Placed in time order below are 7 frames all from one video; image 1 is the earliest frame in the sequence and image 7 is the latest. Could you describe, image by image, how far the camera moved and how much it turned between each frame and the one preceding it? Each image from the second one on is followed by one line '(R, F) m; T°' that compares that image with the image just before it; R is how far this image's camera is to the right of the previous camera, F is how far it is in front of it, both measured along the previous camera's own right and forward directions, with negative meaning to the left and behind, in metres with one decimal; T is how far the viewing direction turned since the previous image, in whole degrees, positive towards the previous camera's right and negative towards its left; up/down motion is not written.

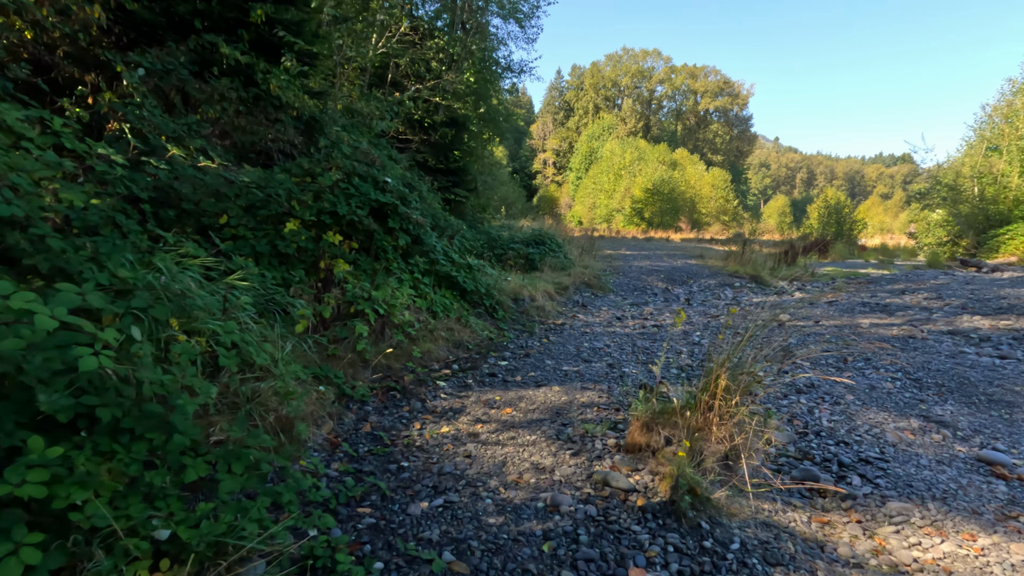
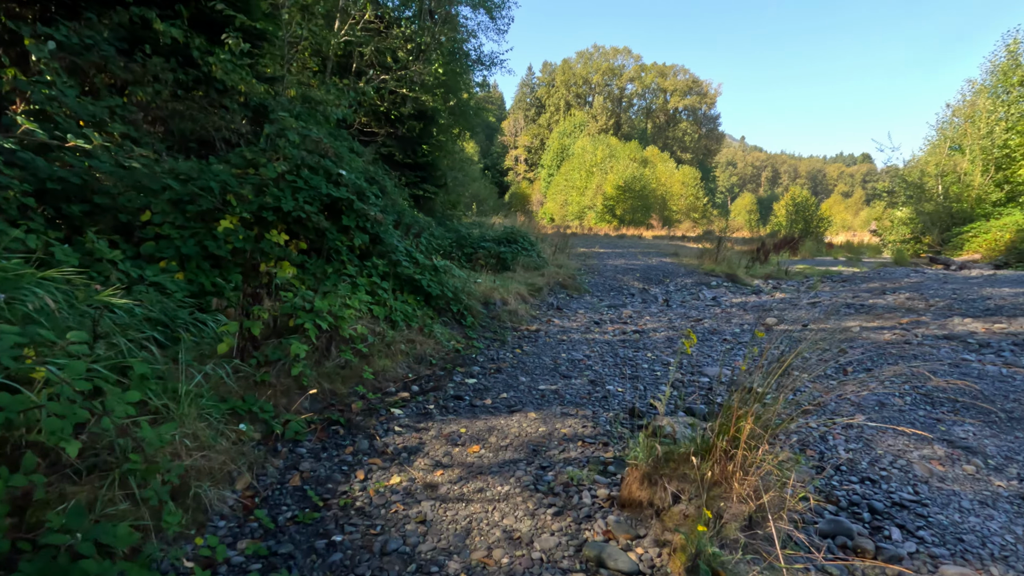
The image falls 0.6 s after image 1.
(0.0, +0.5) m; +3°
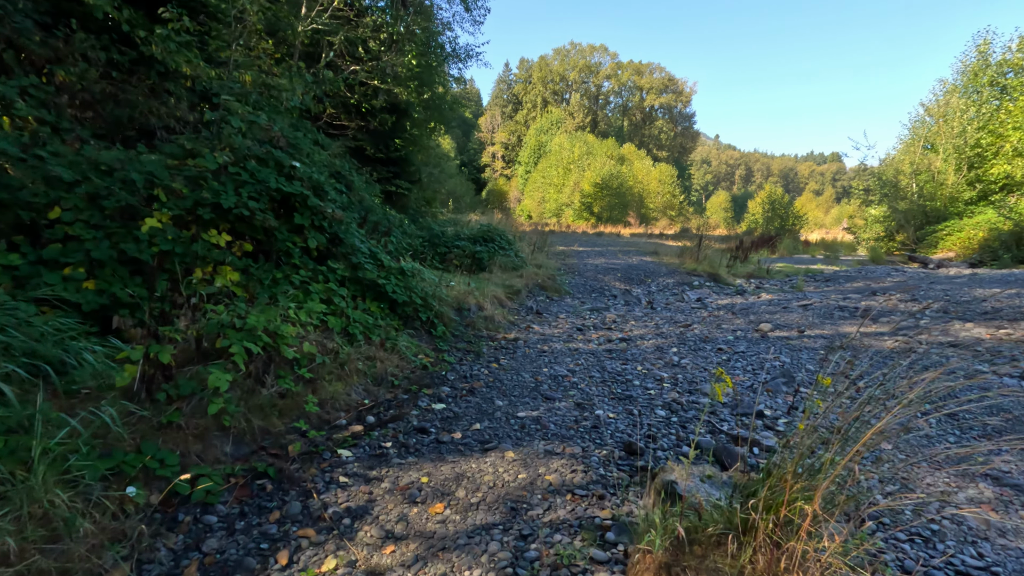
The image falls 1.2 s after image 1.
(0.0, +0.5) m; +2°
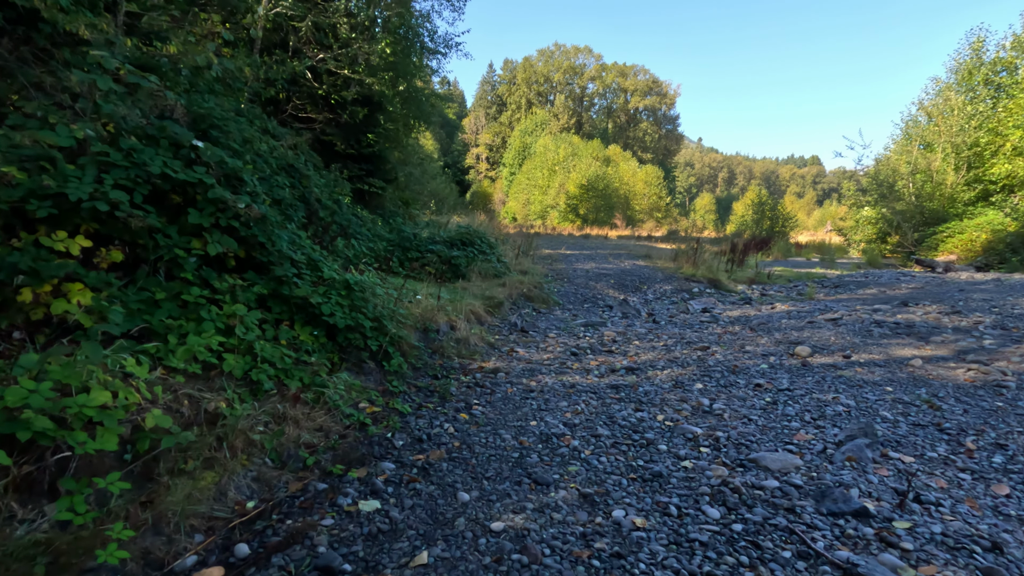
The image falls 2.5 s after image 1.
(+0.1, +1.1) m; +2°
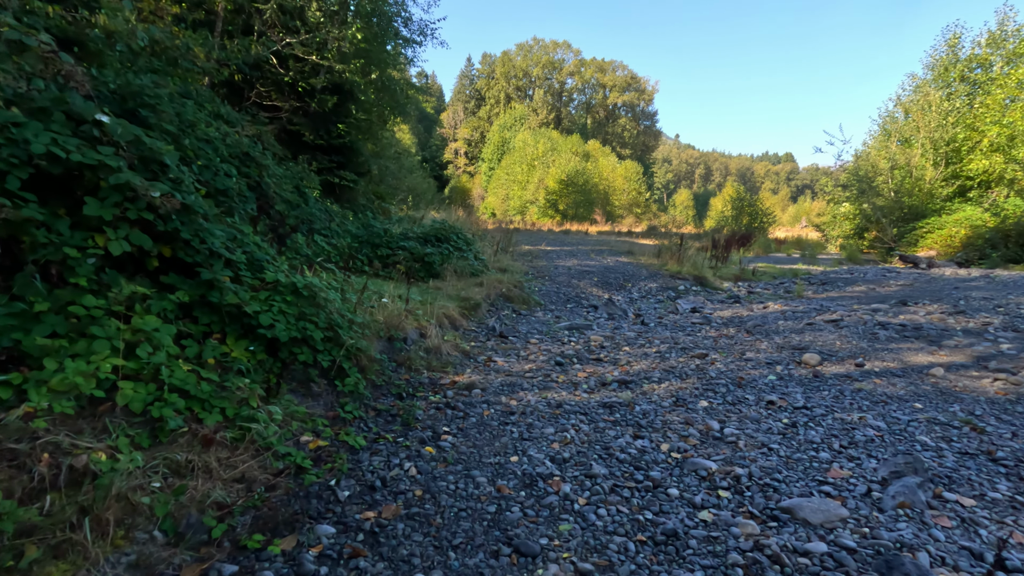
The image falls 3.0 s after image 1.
(0.0, +0.5) m; +2°
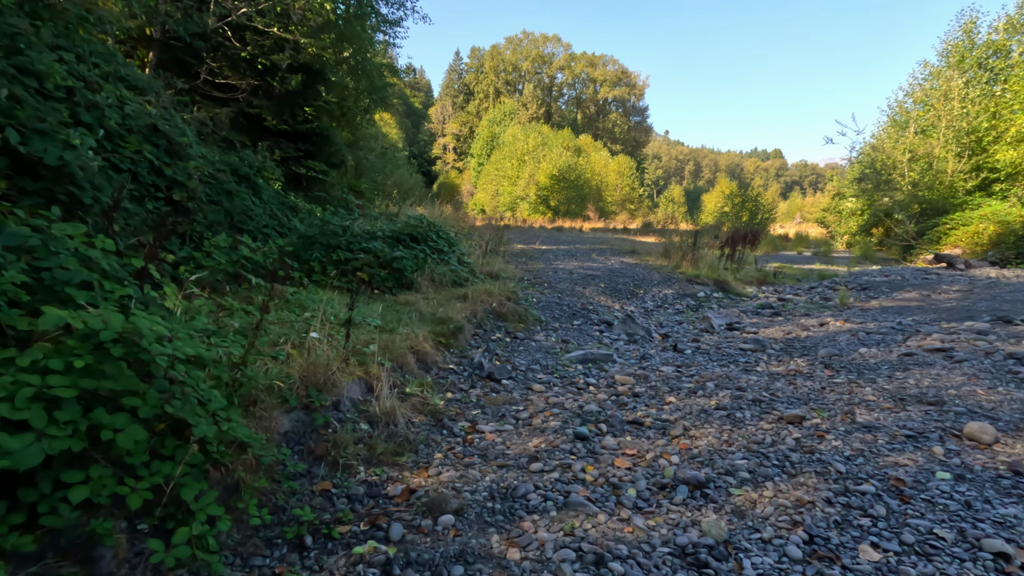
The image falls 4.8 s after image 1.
(0.0, +1.5) m; +1°
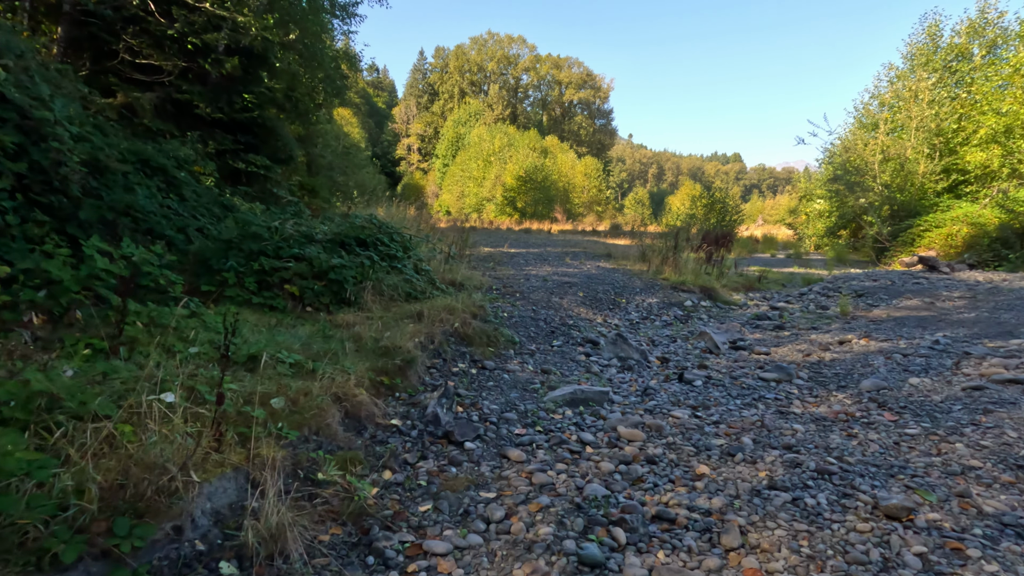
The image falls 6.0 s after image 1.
(0.0, +1.0) m; +4°
